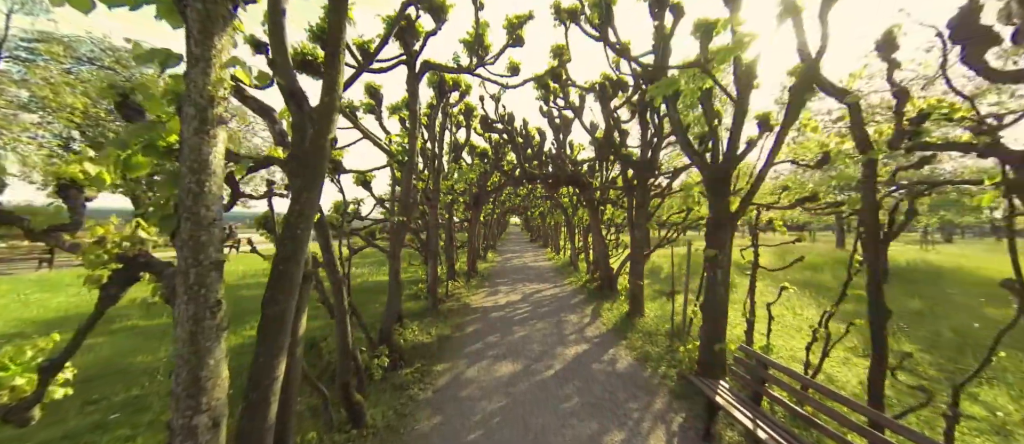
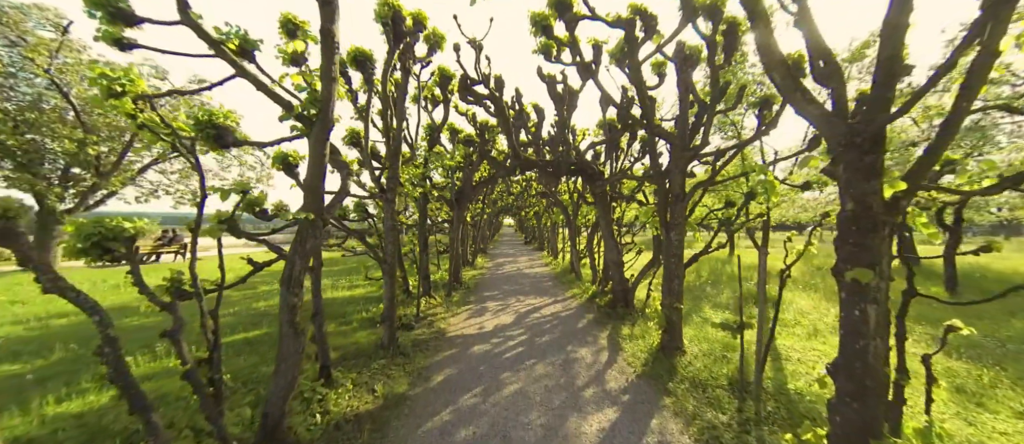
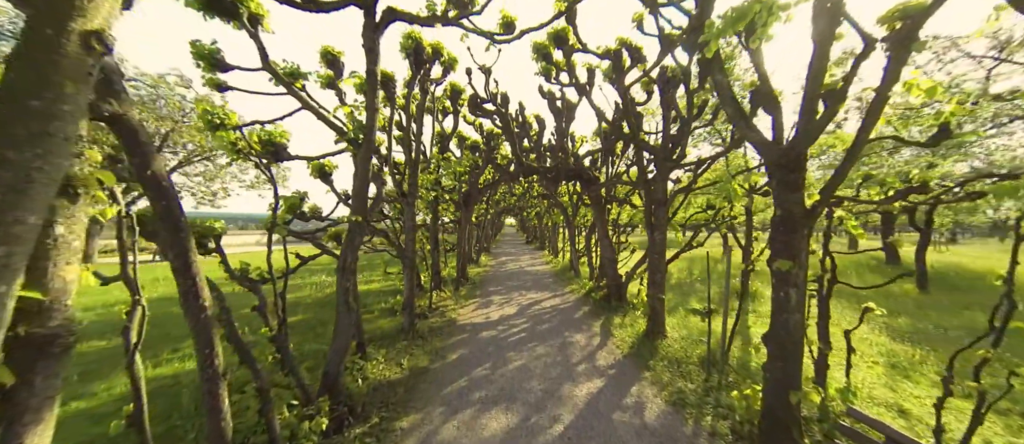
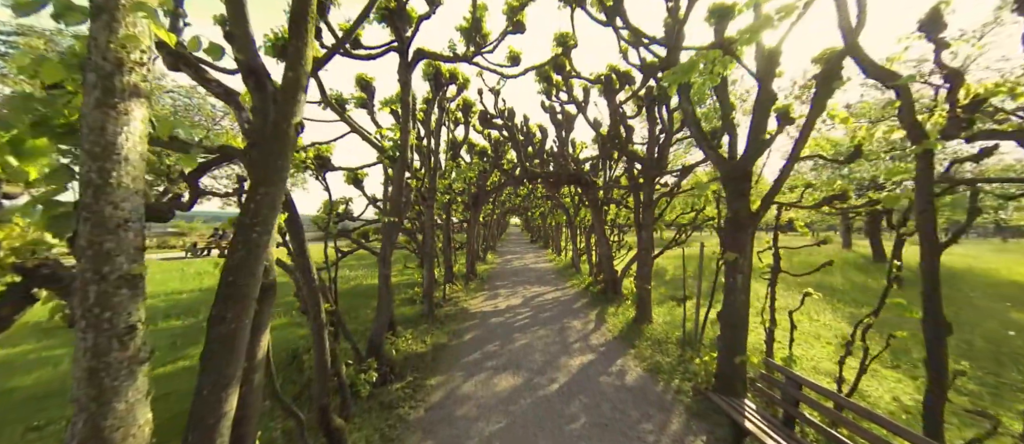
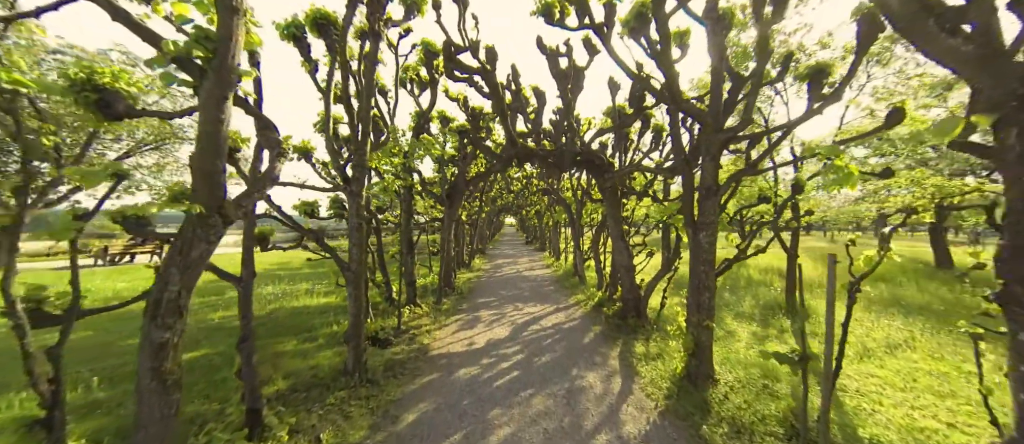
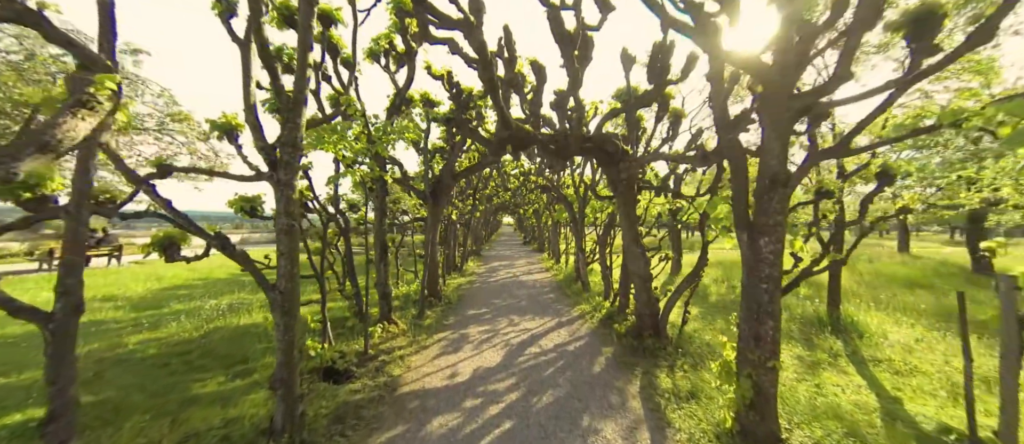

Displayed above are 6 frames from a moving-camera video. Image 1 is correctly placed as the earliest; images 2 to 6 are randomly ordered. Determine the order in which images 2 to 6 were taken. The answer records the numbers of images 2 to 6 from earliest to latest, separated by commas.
4, 3, 2, 5, 6
